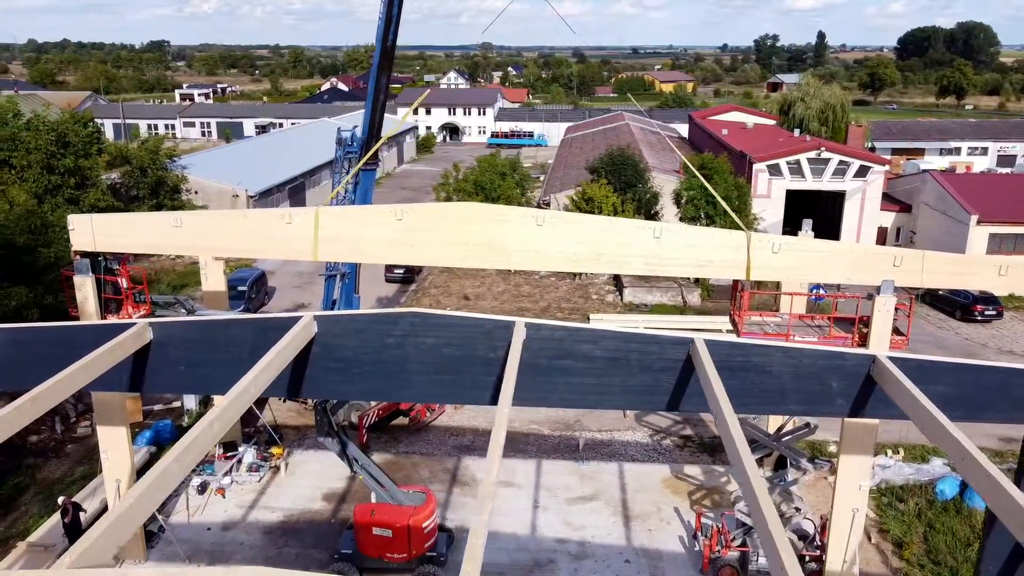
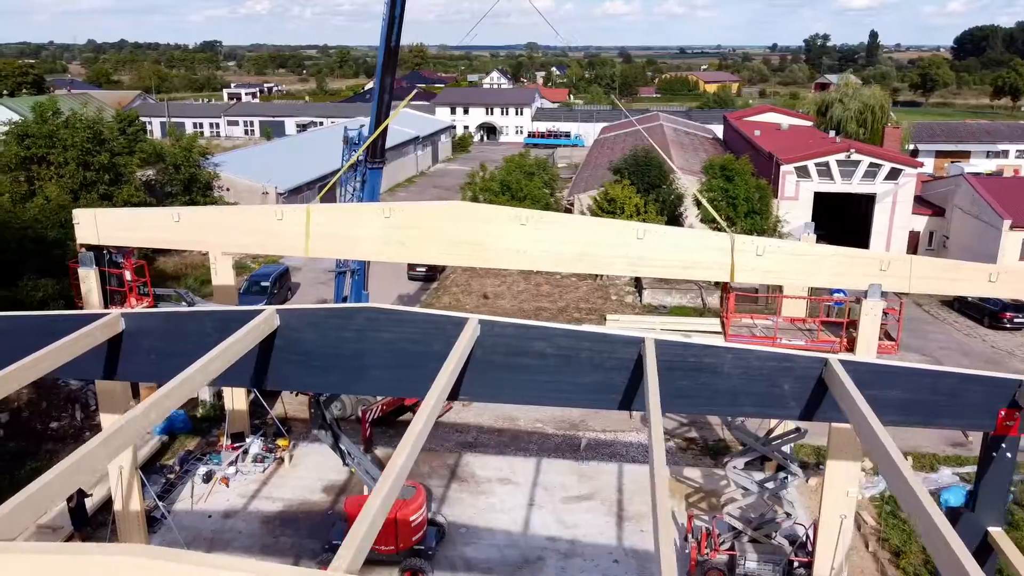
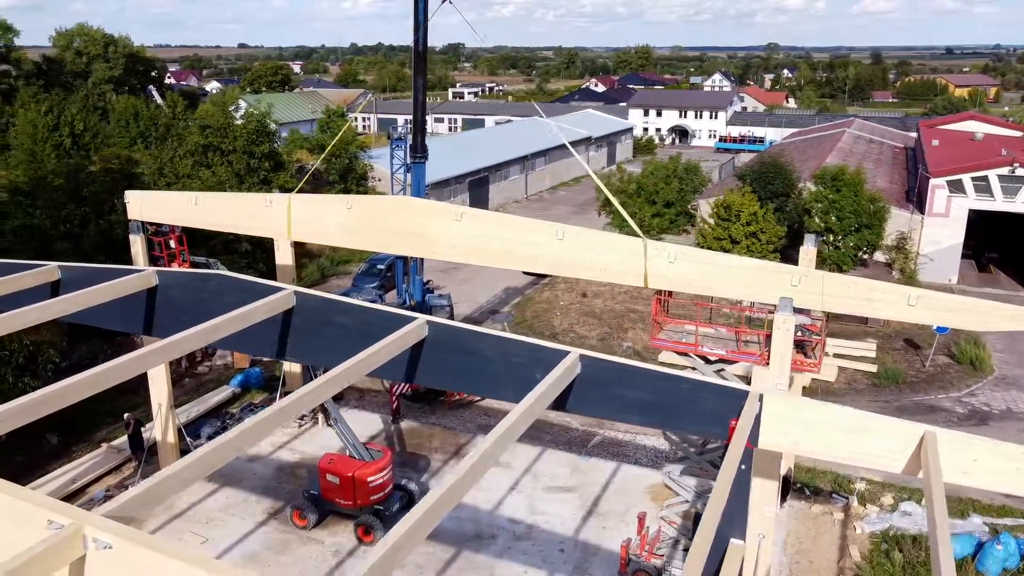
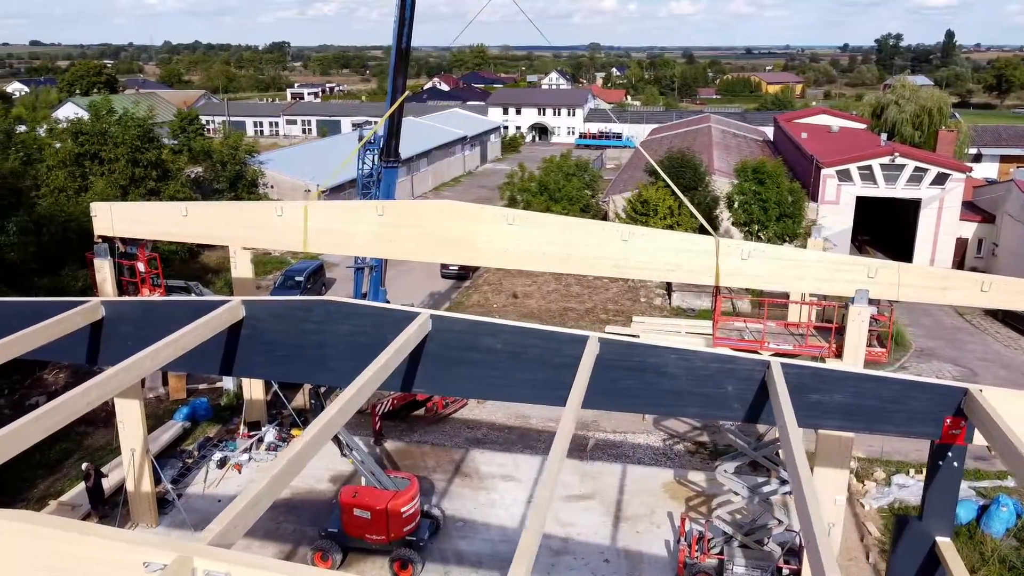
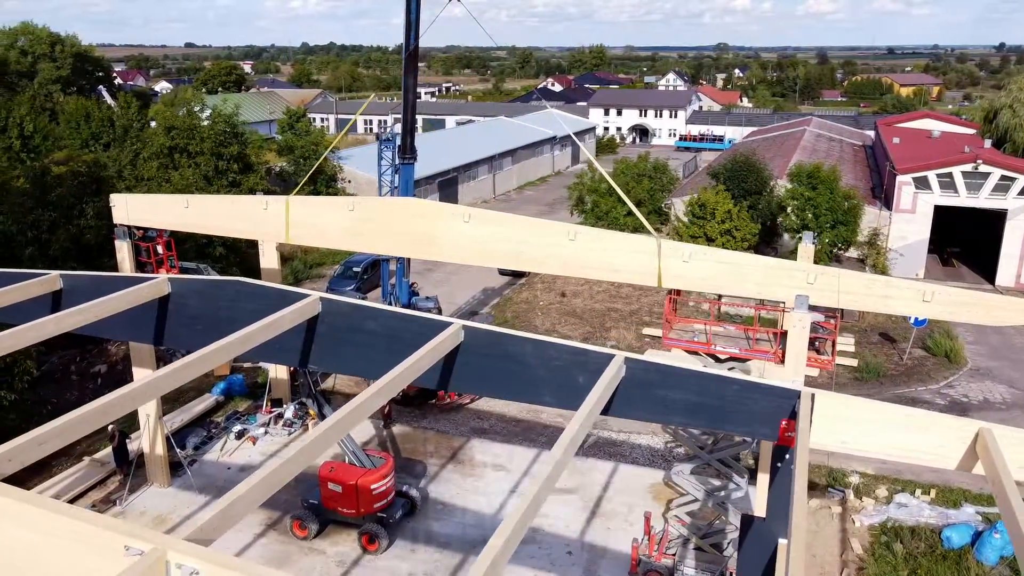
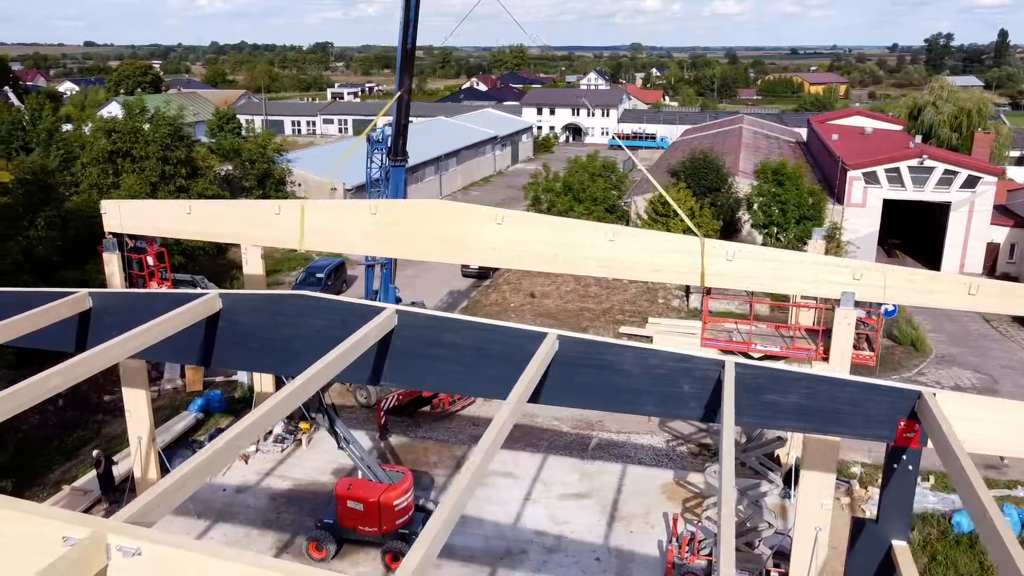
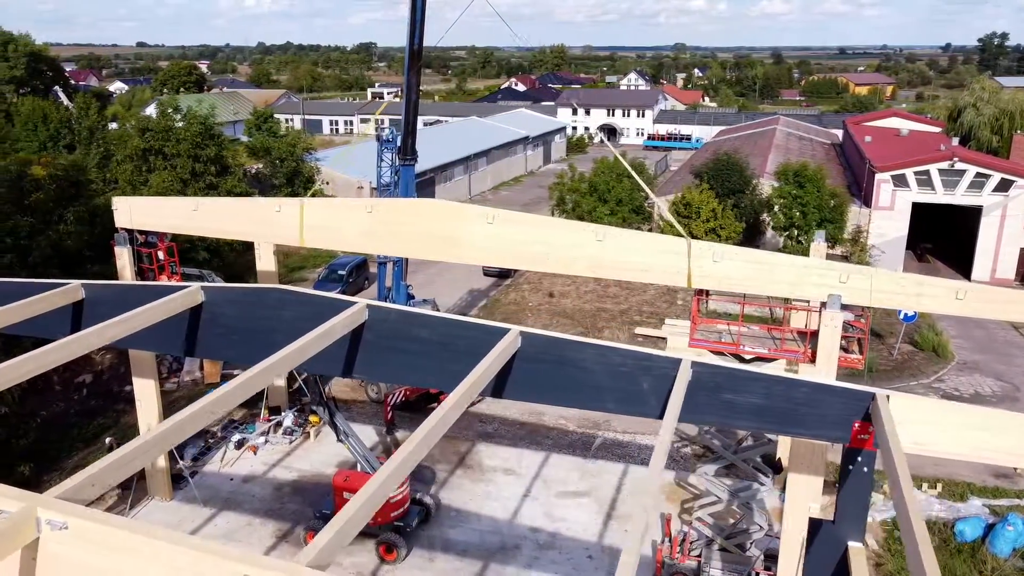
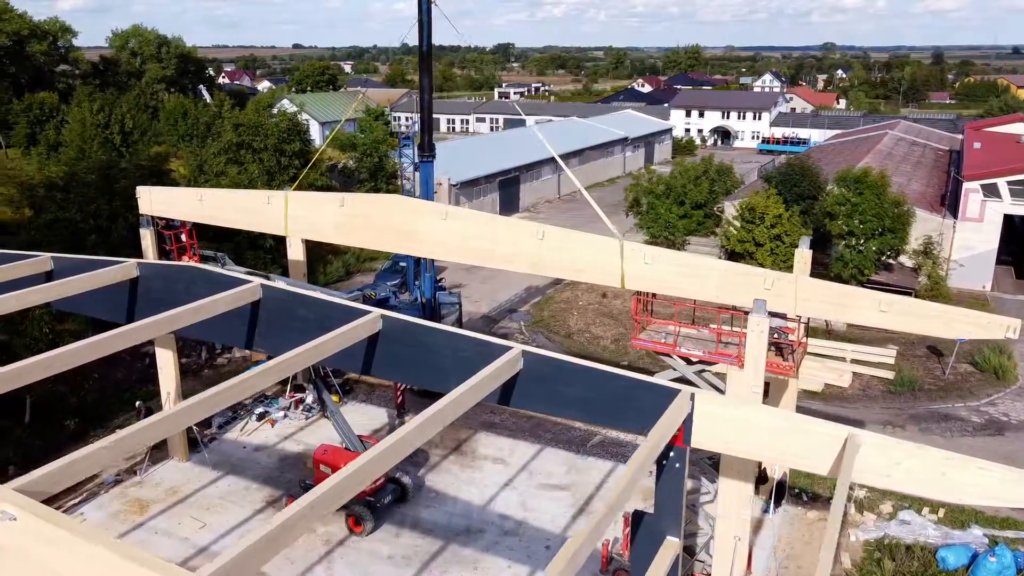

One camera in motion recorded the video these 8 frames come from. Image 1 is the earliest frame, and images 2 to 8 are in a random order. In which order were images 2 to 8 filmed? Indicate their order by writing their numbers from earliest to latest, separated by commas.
2, 4, 6, 7, 5, 3, 8
